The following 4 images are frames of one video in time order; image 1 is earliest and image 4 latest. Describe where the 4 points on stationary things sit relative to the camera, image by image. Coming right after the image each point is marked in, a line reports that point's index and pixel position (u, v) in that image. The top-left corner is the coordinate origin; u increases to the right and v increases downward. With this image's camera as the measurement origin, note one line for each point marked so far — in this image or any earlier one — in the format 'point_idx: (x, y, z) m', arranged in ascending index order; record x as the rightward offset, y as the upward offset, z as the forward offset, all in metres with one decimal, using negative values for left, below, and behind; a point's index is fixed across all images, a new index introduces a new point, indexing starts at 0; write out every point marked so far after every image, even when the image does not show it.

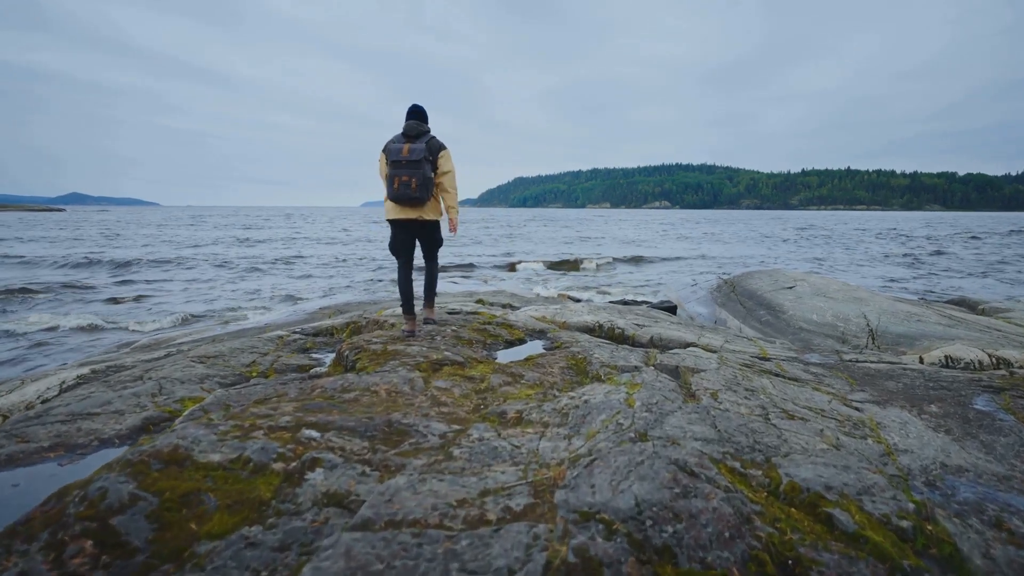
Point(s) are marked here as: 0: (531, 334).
0: (+0.2, -0.5, +6.7) m
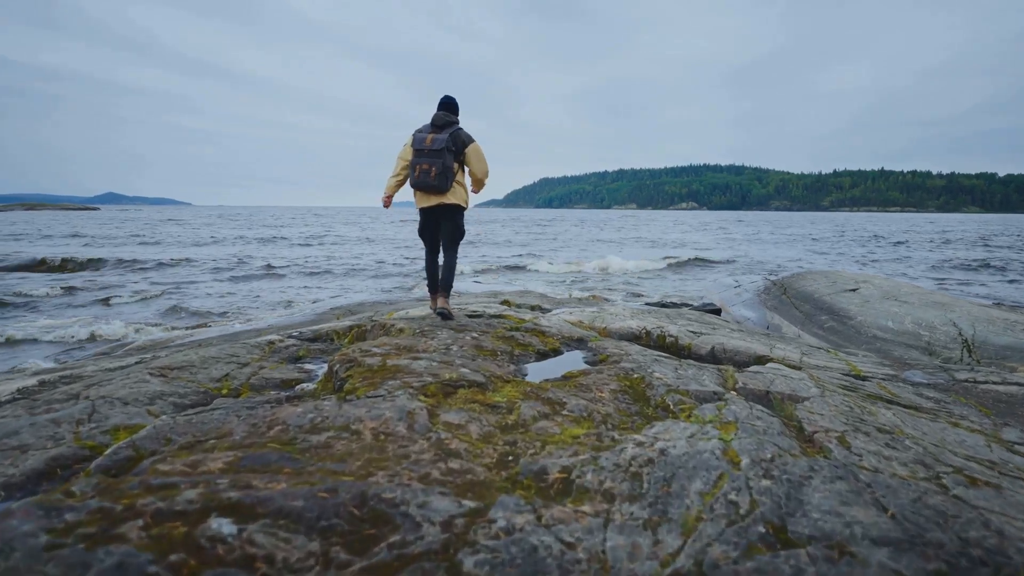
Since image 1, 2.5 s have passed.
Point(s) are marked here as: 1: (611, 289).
0: (+0.5, -0.5, +5.5) m
1: (+2.6, -0.1, +15.9) m
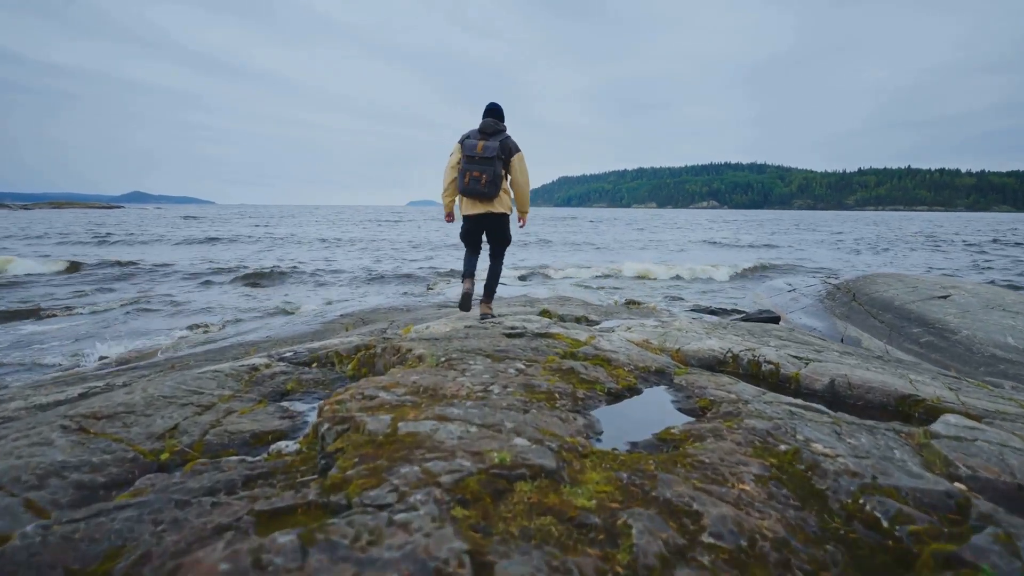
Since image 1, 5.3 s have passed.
0: (+0.9, -0.6, +4.1) m
1: (+3.3, -0.1, +14.4) m
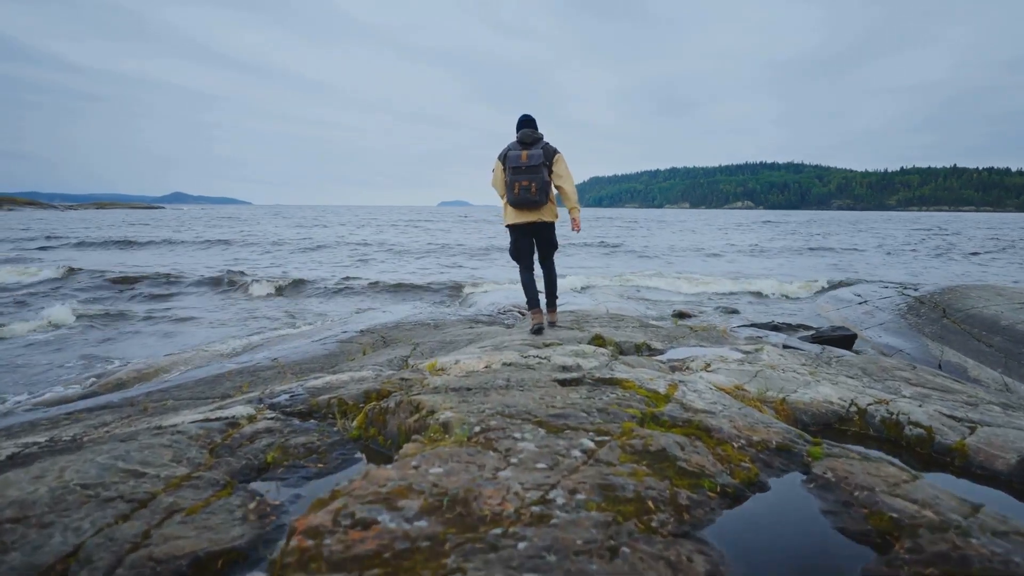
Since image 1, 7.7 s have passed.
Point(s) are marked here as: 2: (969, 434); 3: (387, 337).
0: (+1.2, -0.8, +2.9) m
1: (+4.1, -0.4, +13.1) m
2: (+2.6, -0.8, +3.5) m
3: (-1.6, -0.6, +7.6) m
